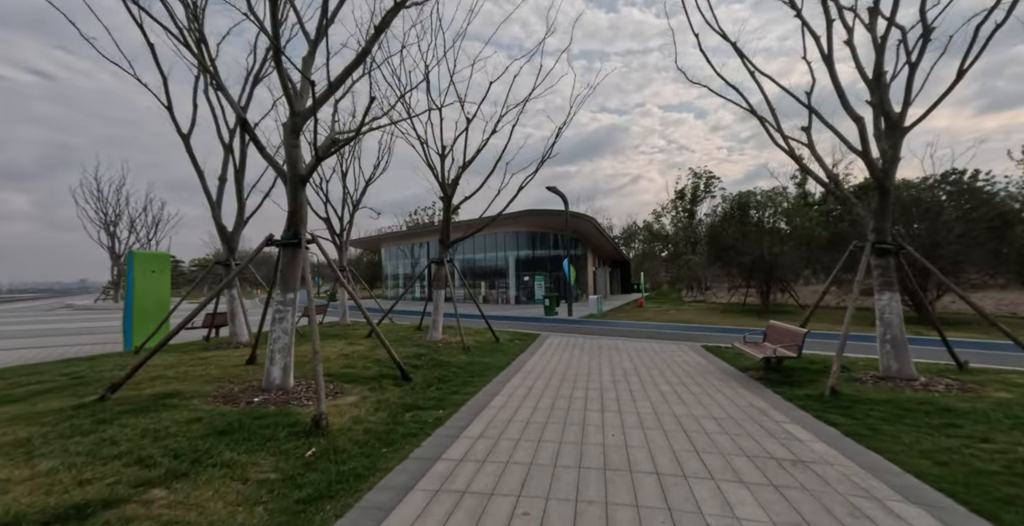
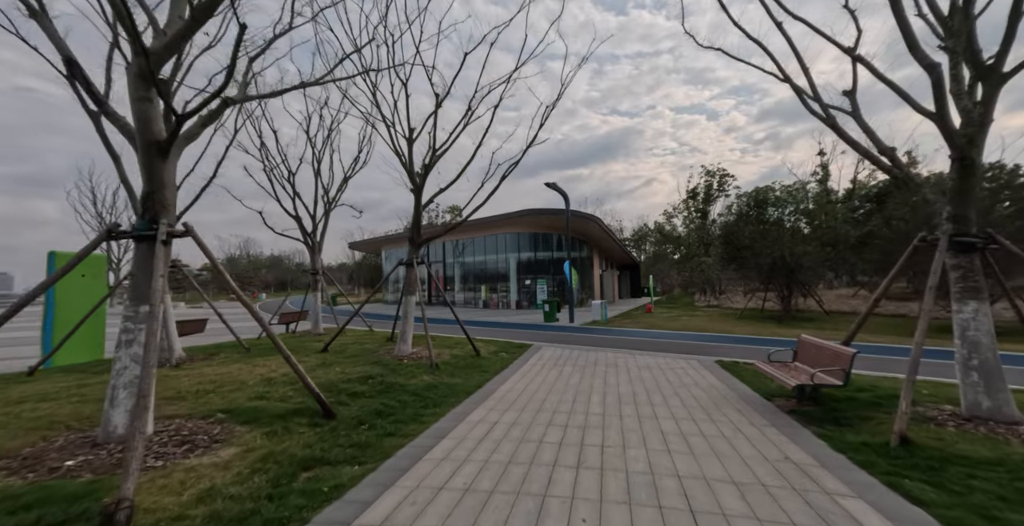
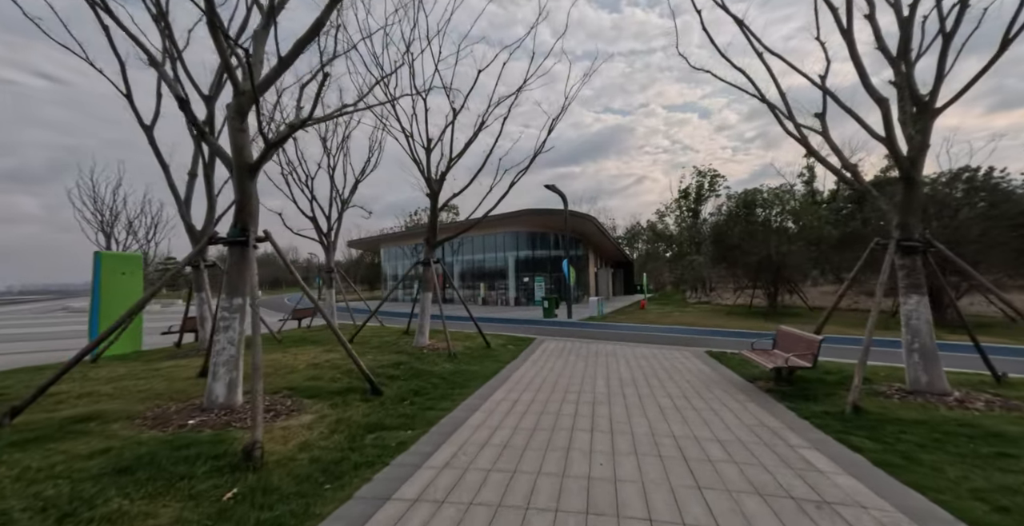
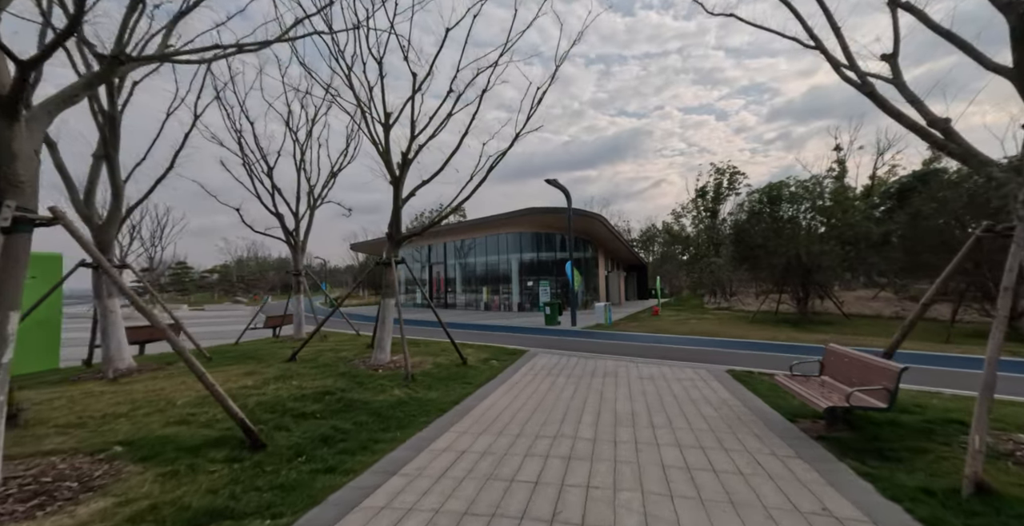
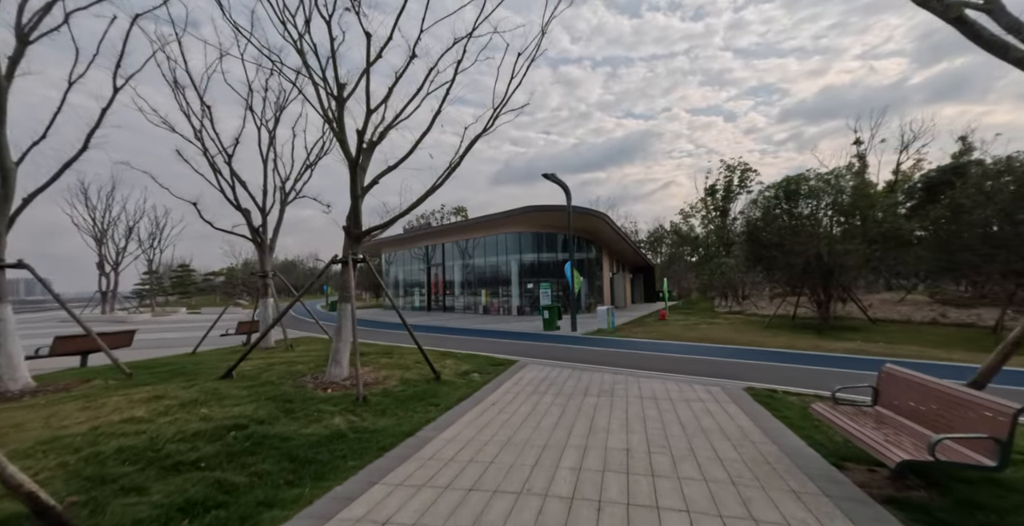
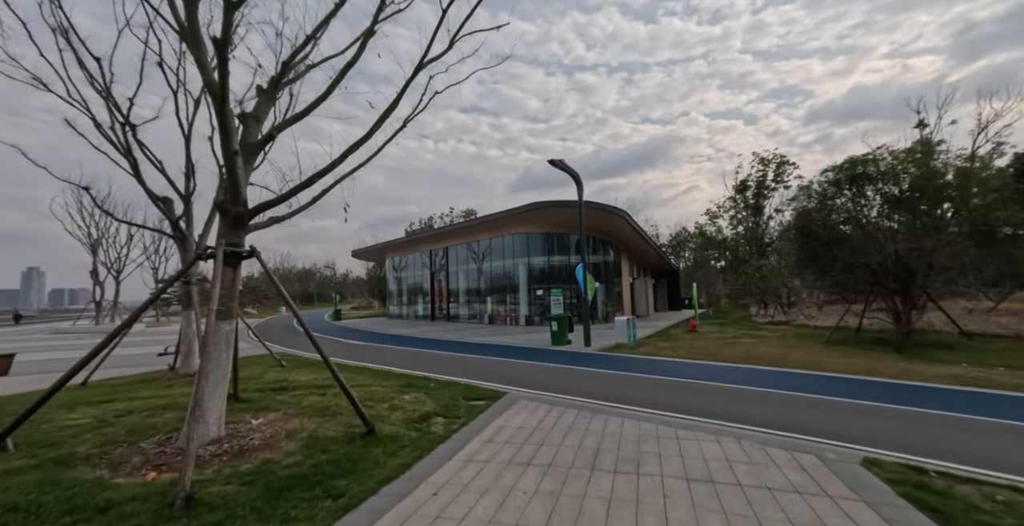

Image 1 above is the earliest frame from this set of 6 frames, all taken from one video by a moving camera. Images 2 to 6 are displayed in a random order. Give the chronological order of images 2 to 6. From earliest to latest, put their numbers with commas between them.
3, 2, 4, 5, 6
